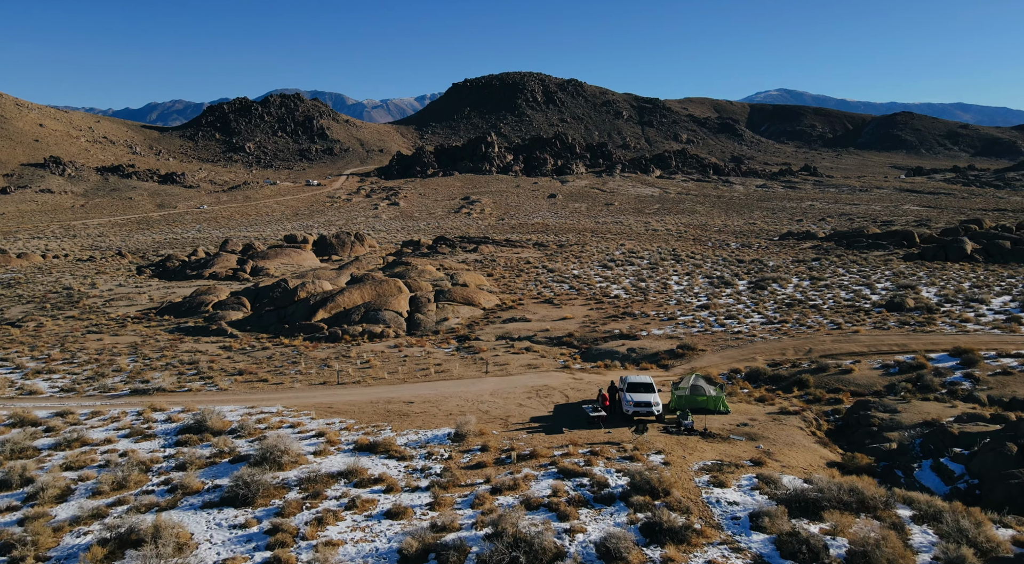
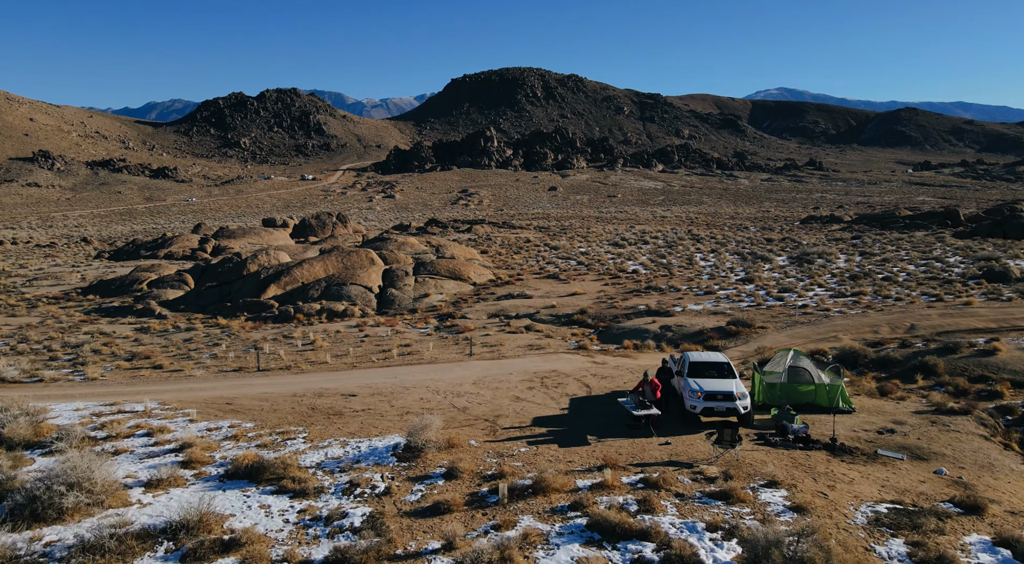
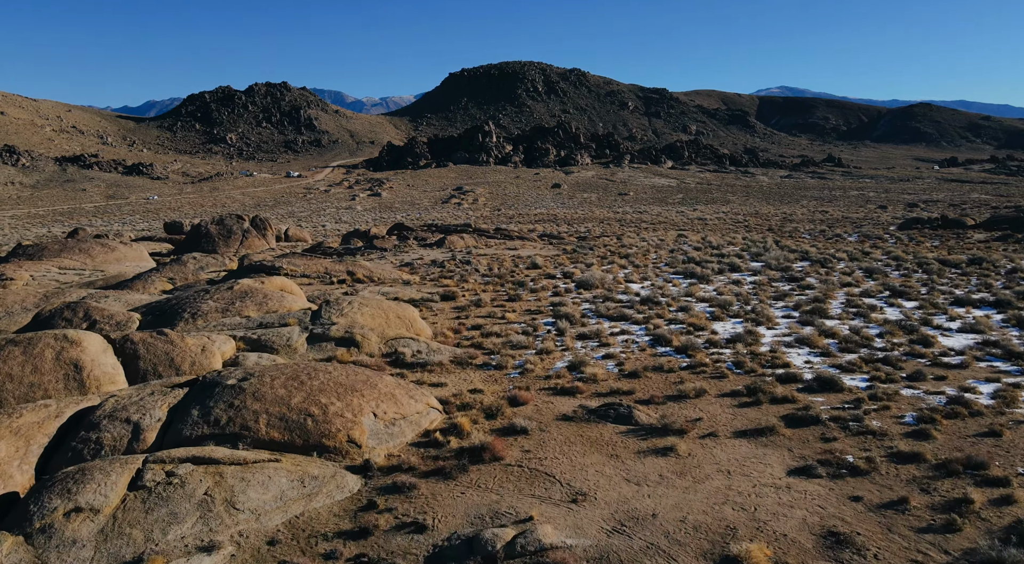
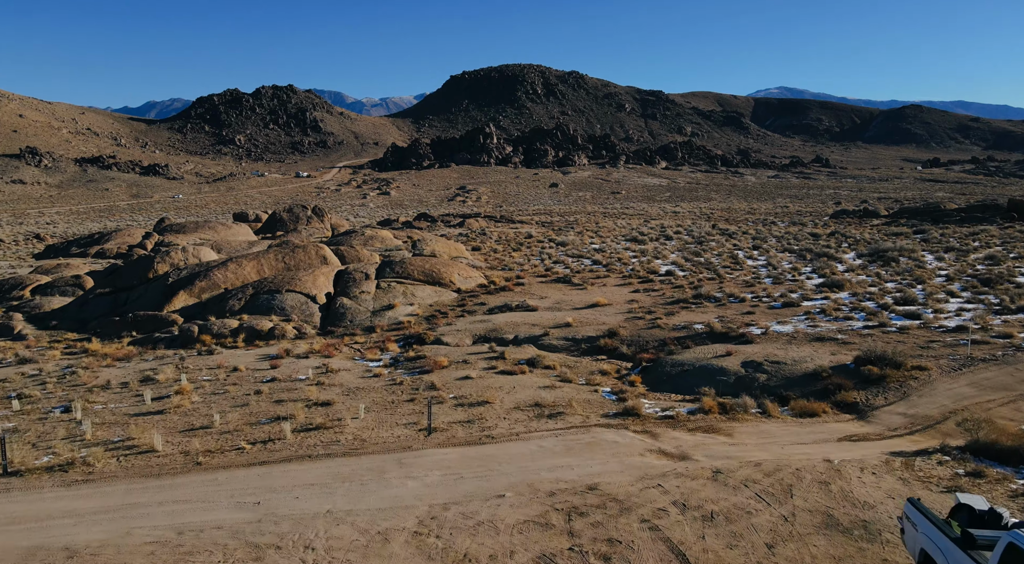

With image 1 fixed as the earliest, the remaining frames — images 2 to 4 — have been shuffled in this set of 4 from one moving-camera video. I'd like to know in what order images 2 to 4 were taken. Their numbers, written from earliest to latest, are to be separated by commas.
2, 4, 3
